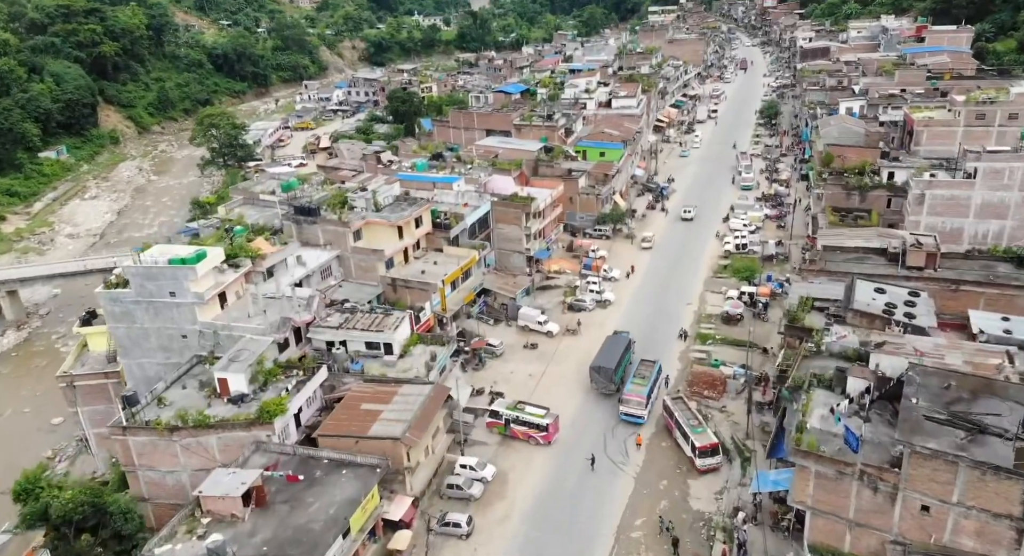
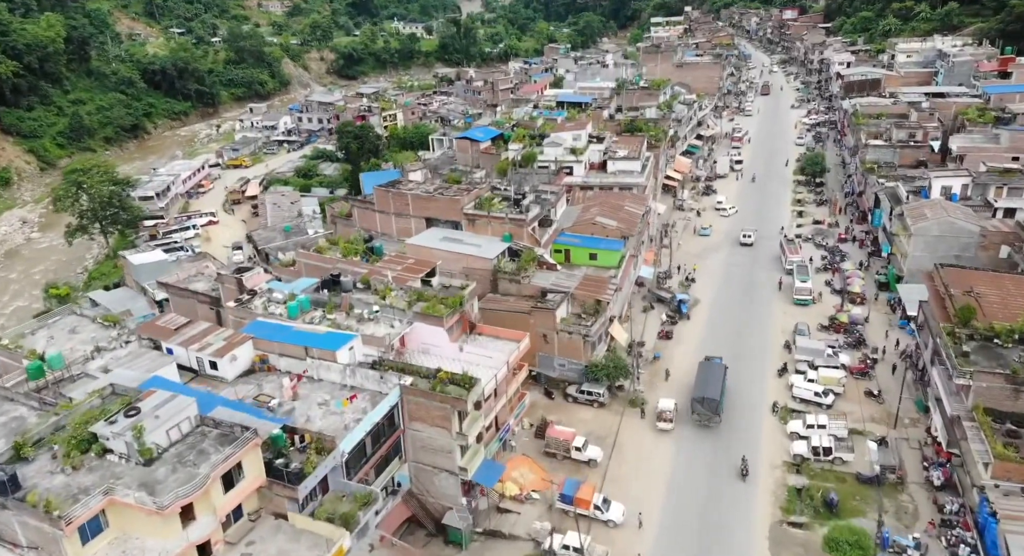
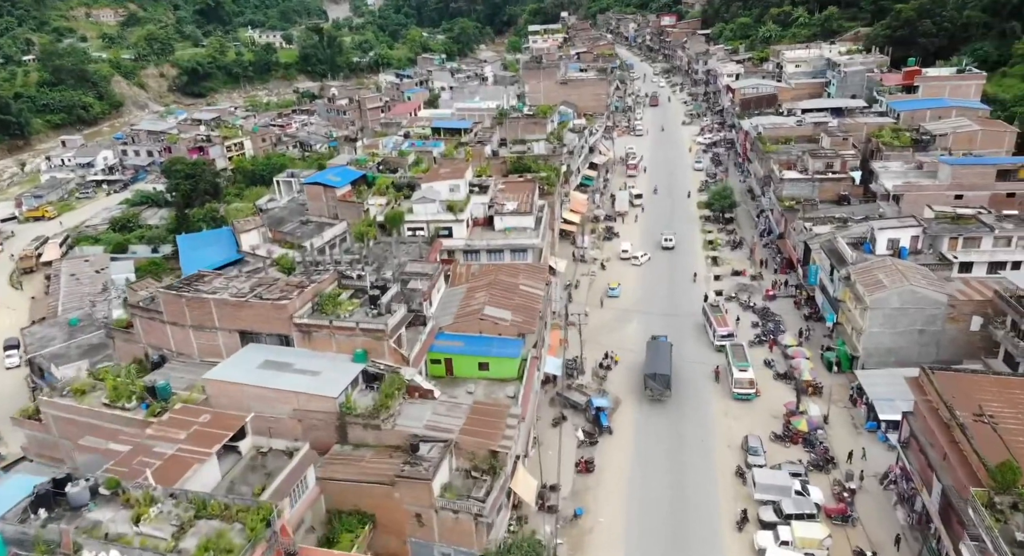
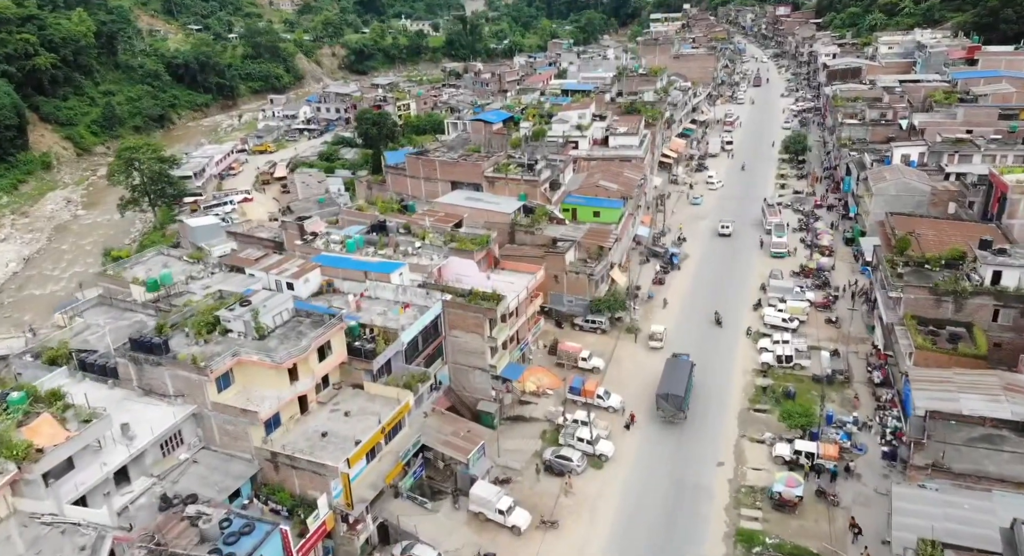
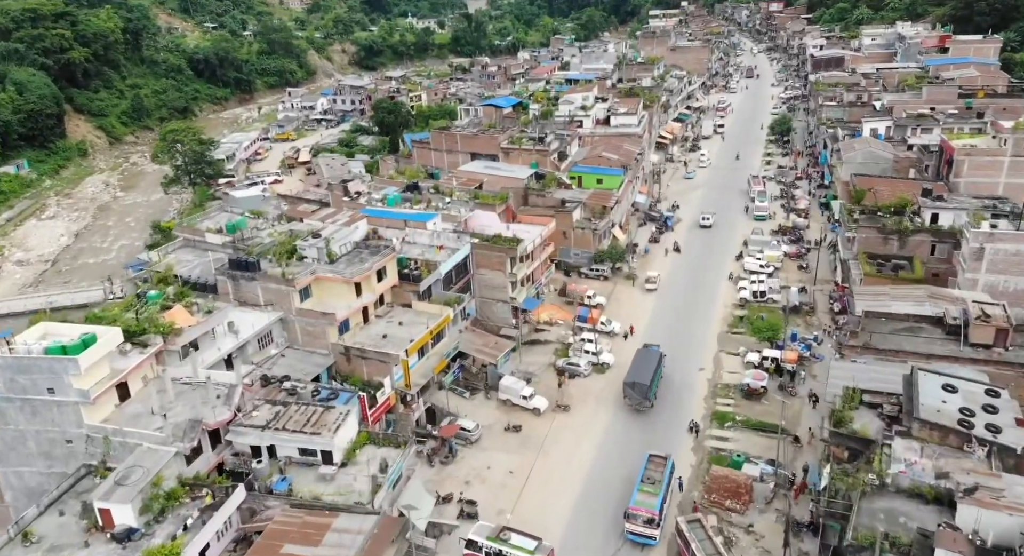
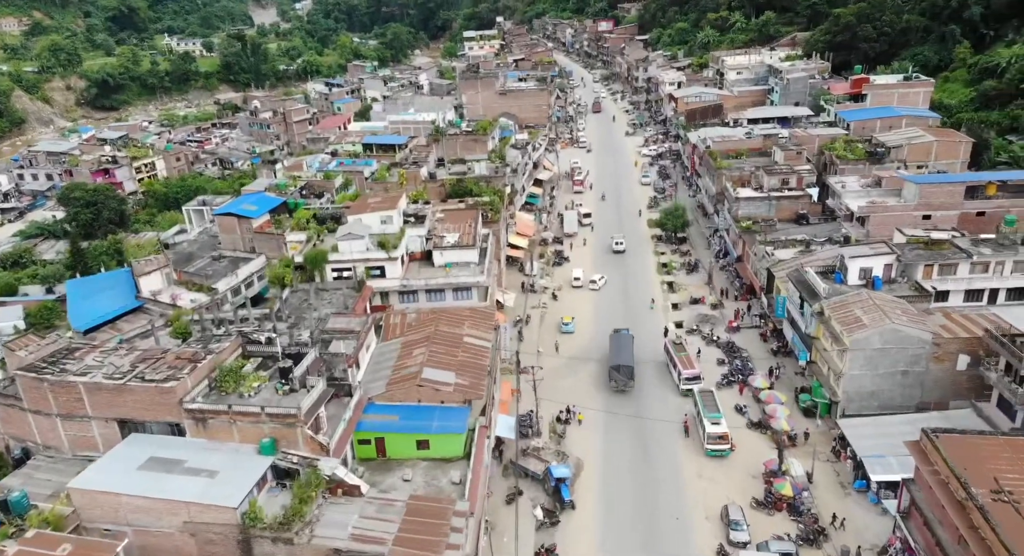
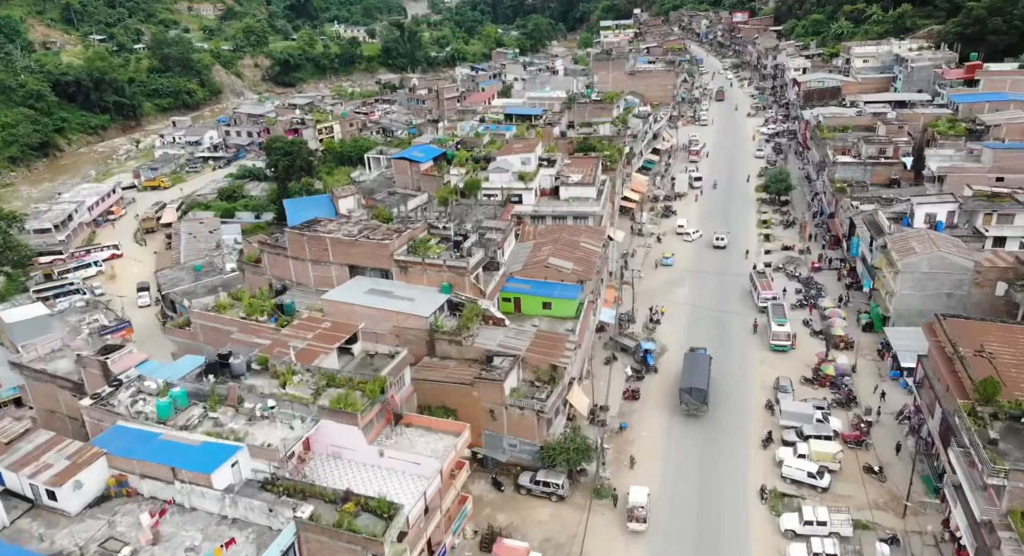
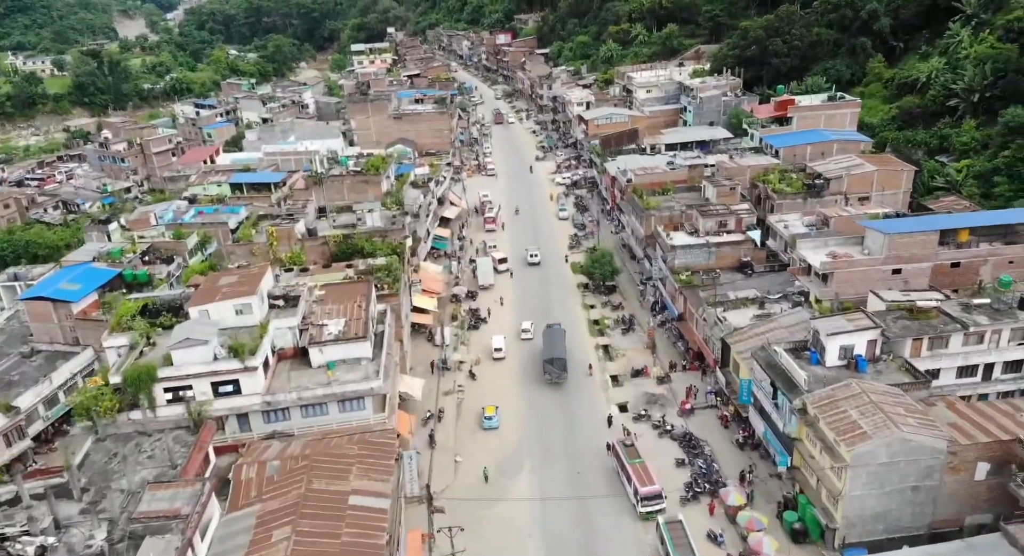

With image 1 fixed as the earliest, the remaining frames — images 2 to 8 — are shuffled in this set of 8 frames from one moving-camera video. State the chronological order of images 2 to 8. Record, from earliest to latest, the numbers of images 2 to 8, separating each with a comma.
5, 4, 2, 7, 3, 6, 8
